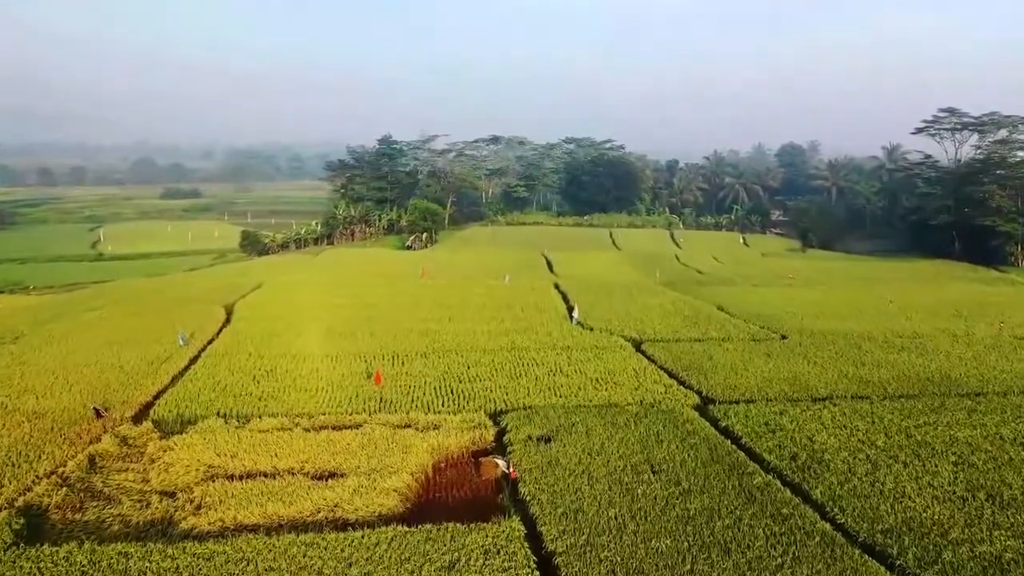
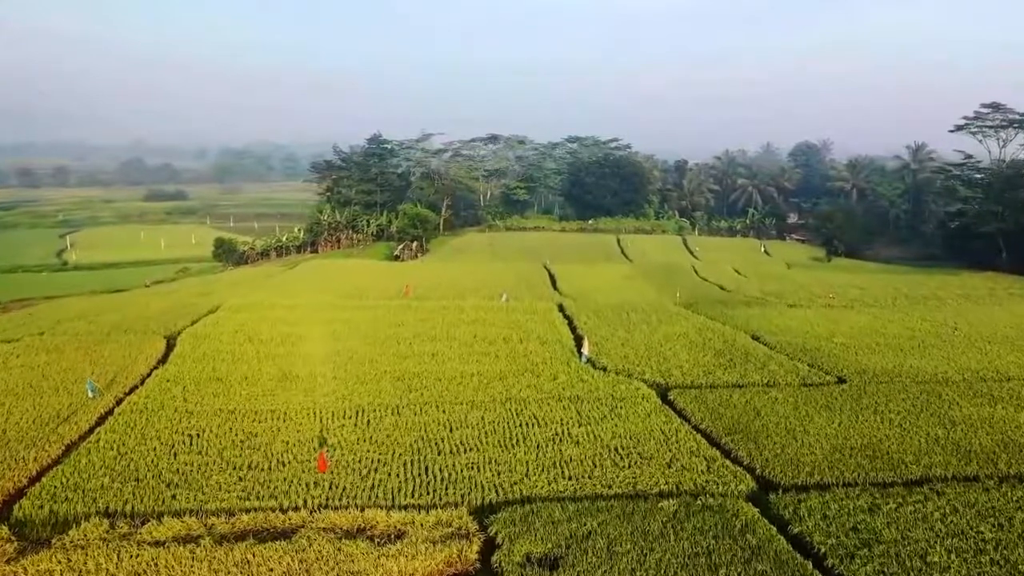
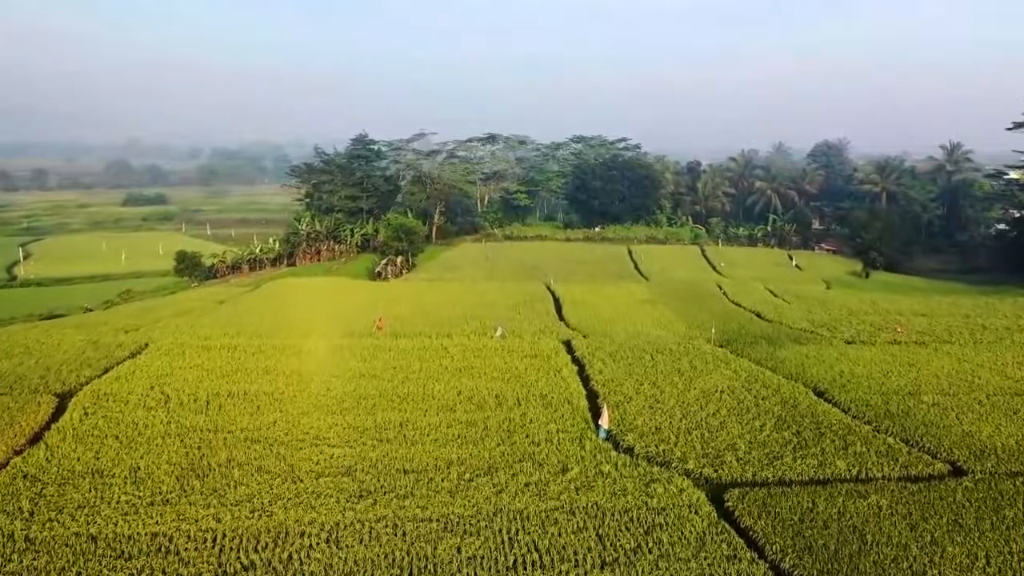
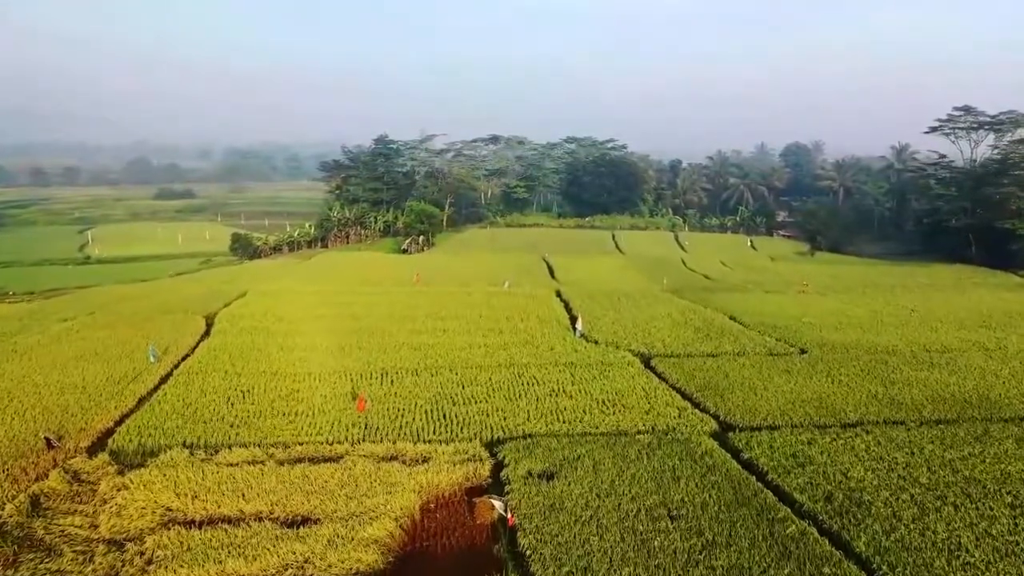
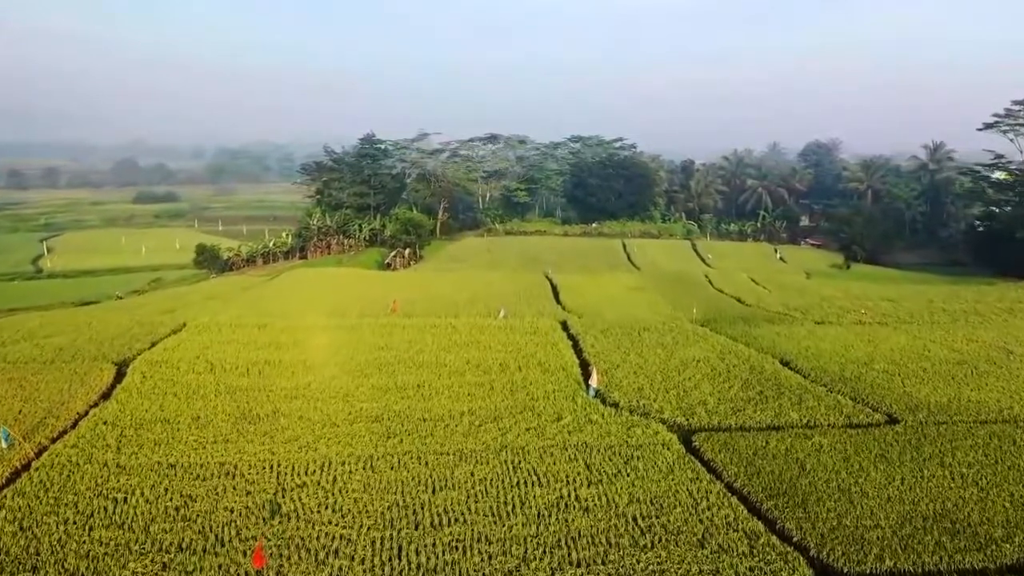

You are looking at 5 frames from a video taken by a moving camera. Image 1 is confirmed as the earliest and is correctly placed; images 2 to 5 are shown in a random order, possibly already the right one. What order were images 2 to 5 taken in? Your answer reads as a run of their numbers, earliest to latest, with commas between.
4, 2, 5, 3
